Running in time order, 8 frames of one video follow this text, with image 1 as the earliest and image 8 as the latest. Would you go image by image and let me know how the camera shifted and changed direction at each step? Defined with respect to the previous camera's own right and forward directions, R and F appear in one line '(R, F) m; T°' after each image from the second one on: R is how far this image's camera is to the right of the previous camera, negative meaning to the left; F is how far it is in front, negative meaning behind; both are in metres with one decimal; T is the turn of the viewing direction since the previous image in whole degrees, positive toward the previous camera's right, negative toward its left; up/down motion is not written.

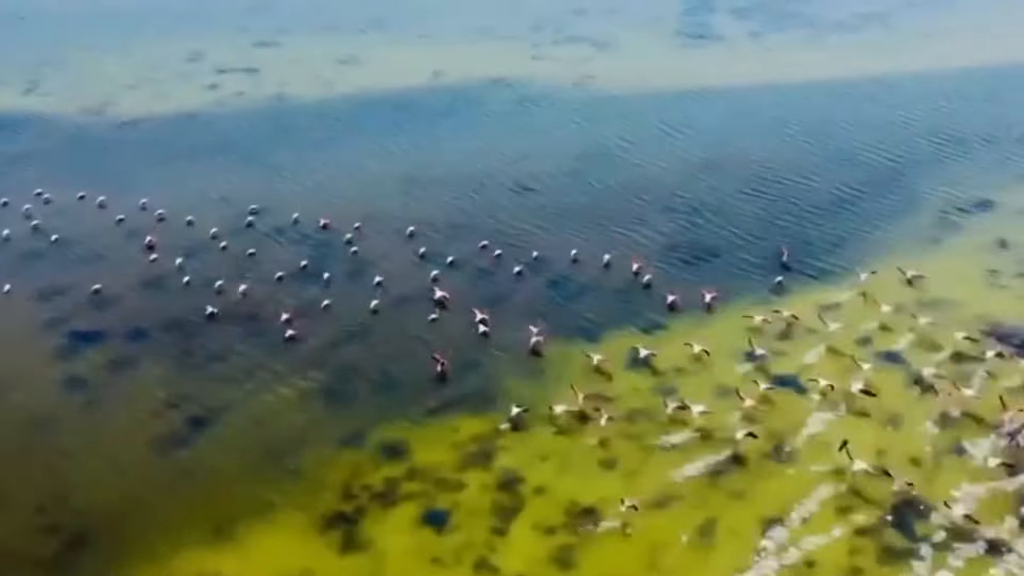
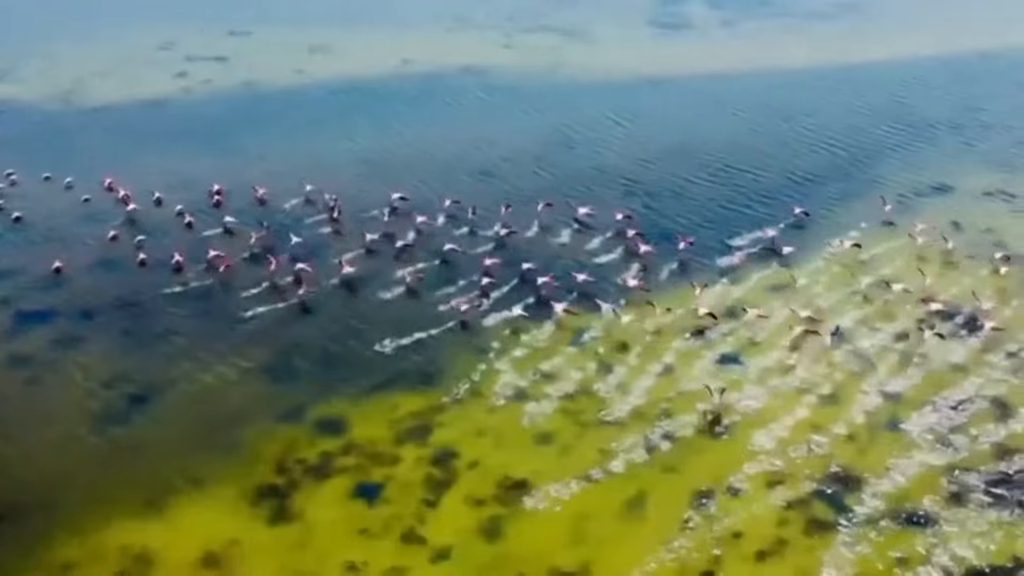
(+0.9, -0.1) m; 0°
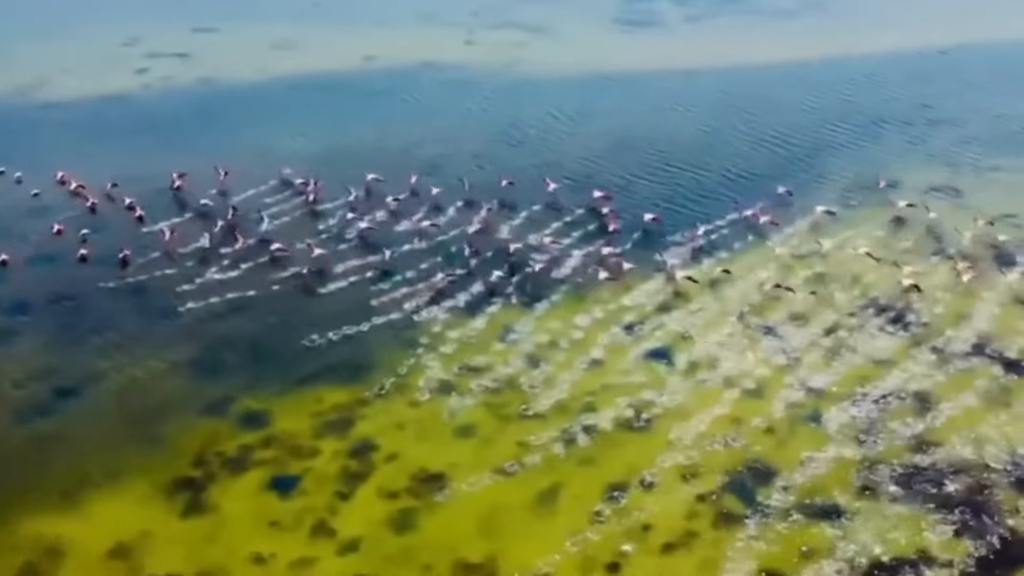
(+1.1, -0.1) m; 0°
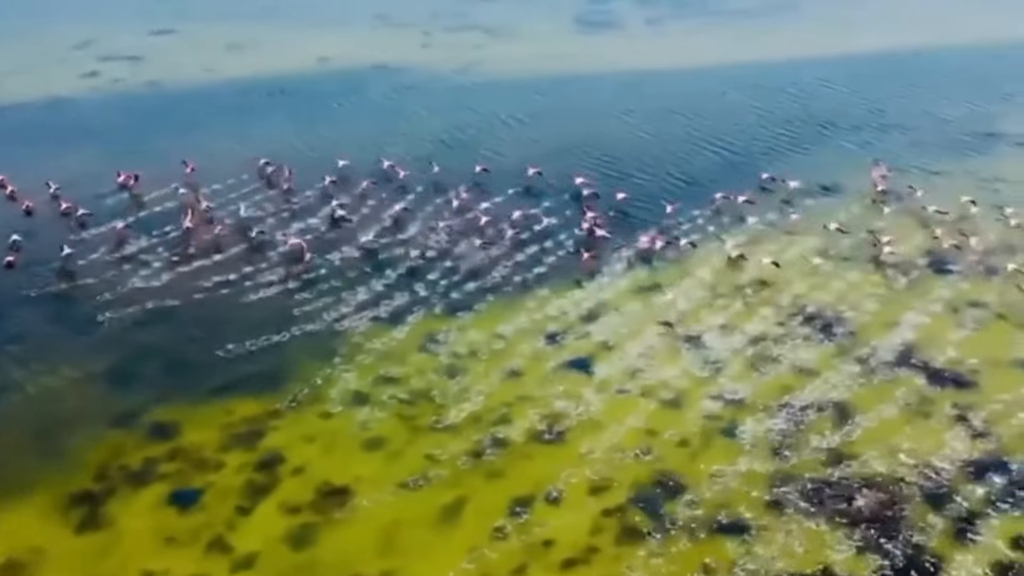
(+1.2, +0.2) m; 0°
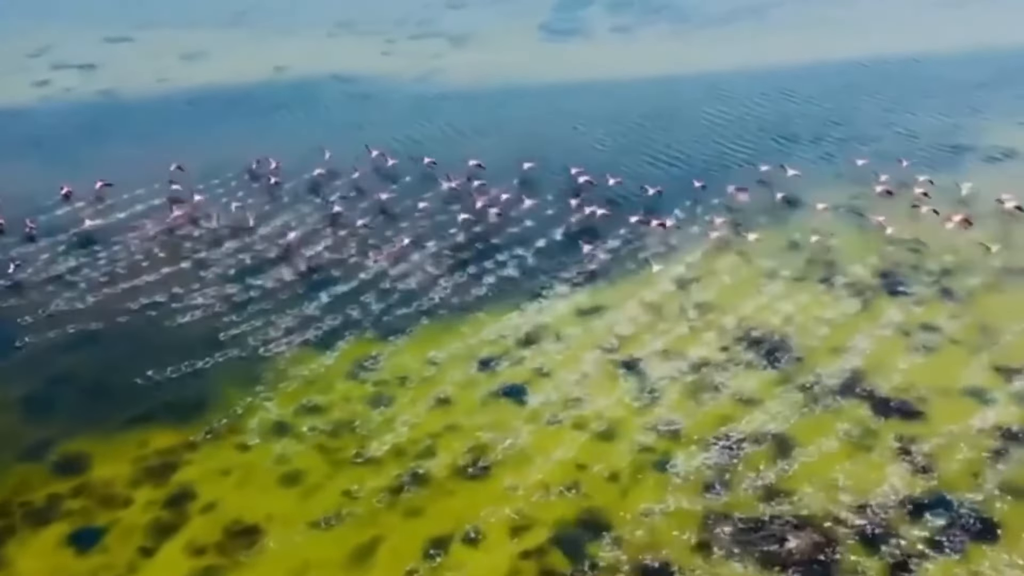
(+0.9, +0.7) m; 0°
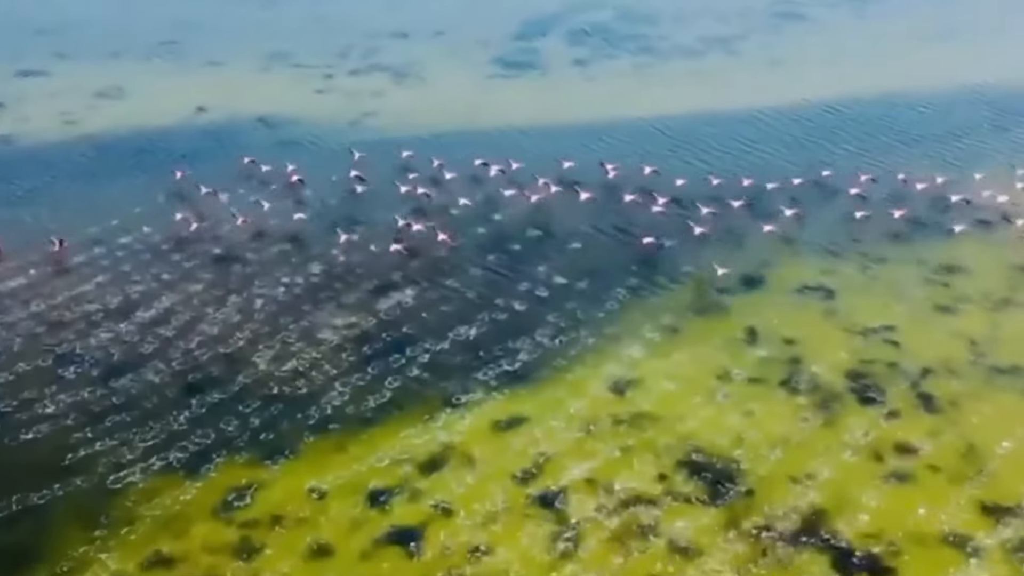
(+1.2, +2.9) m; 0°
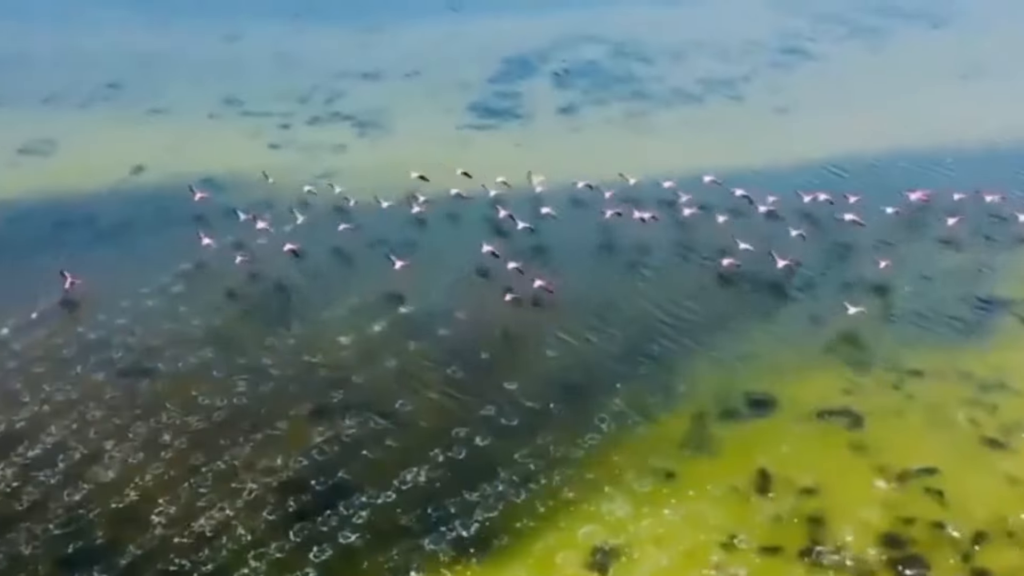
(+0.5, +3.4) m; 0°
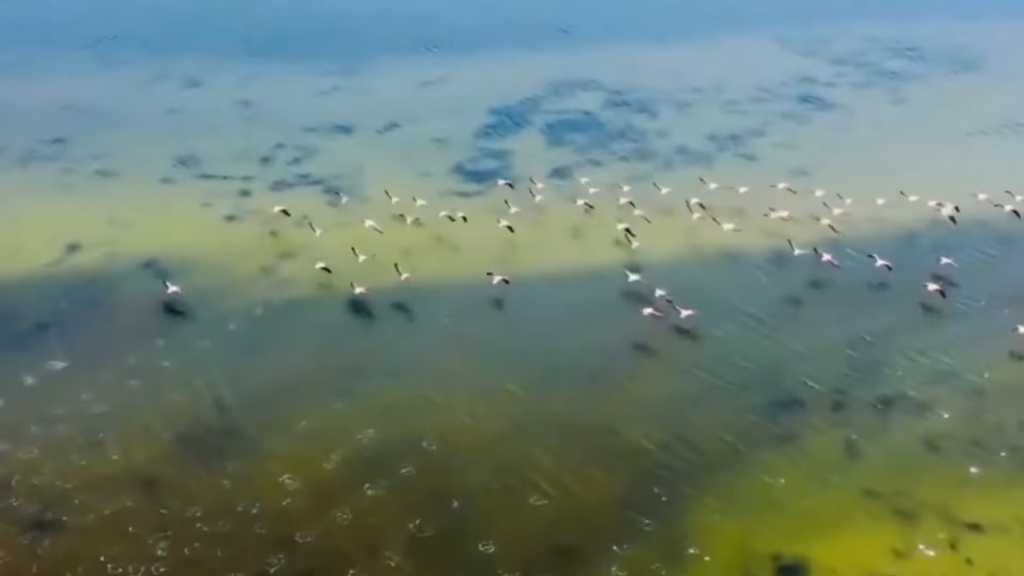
(+0.2, +3.0) m; 0°
